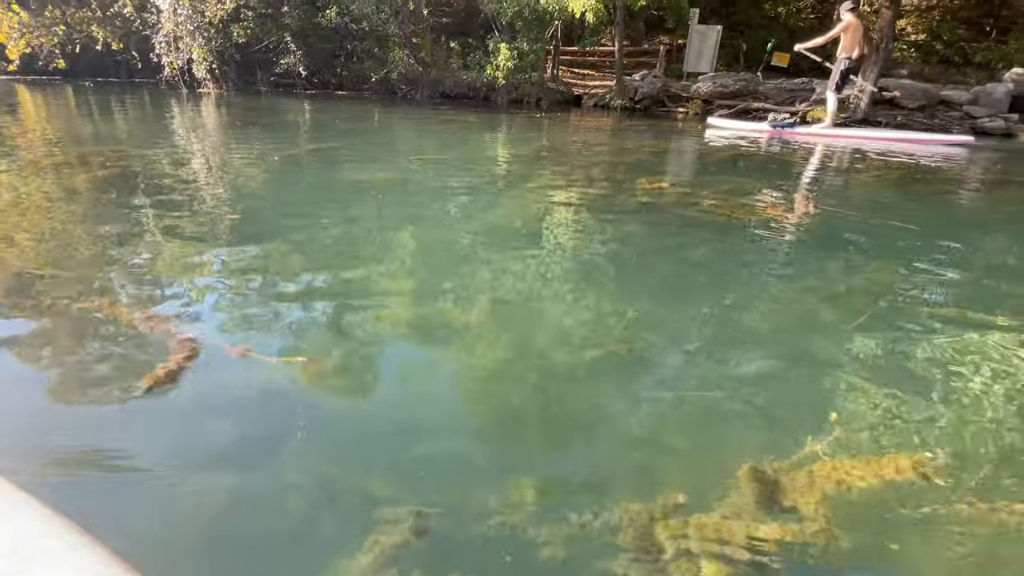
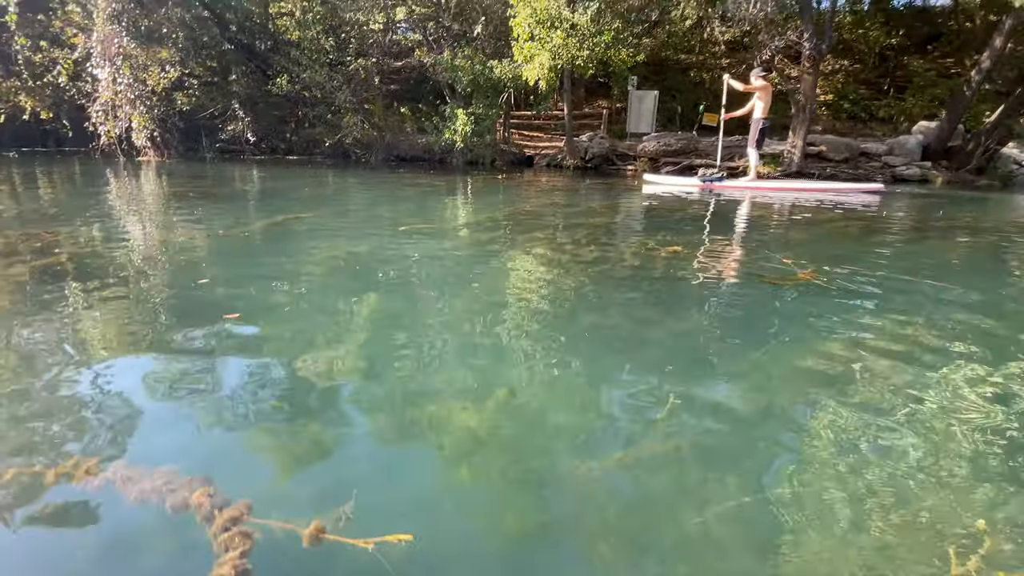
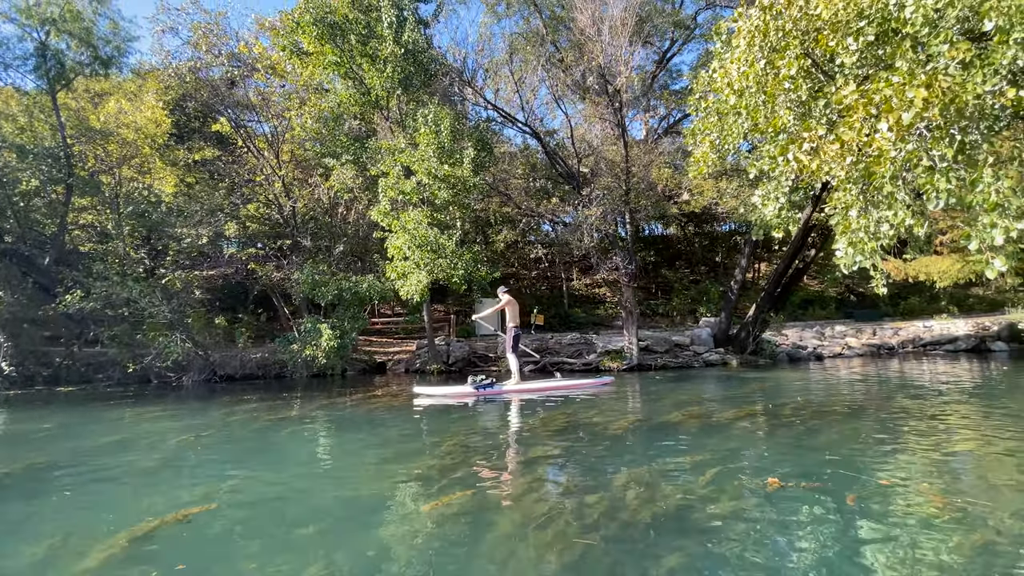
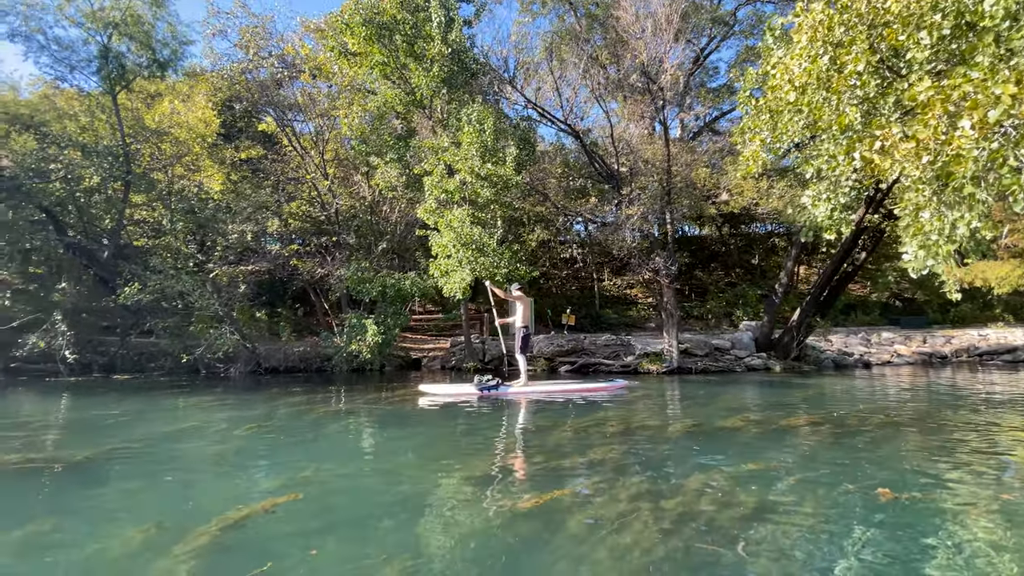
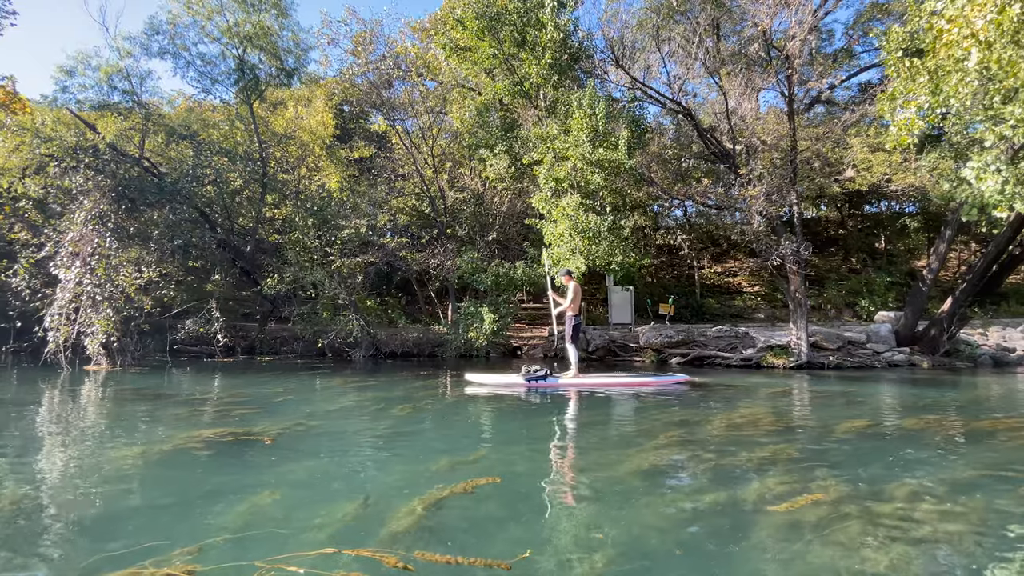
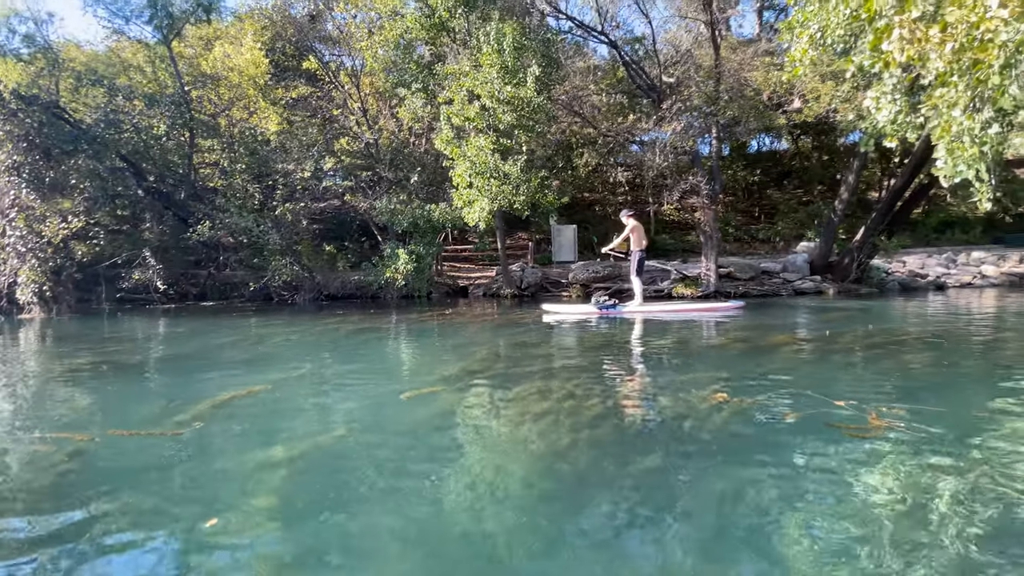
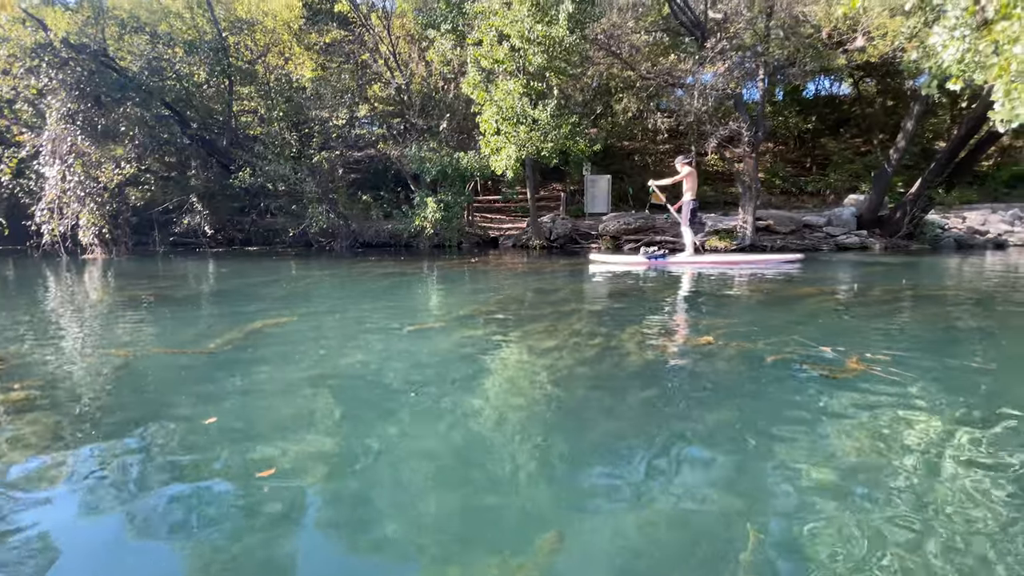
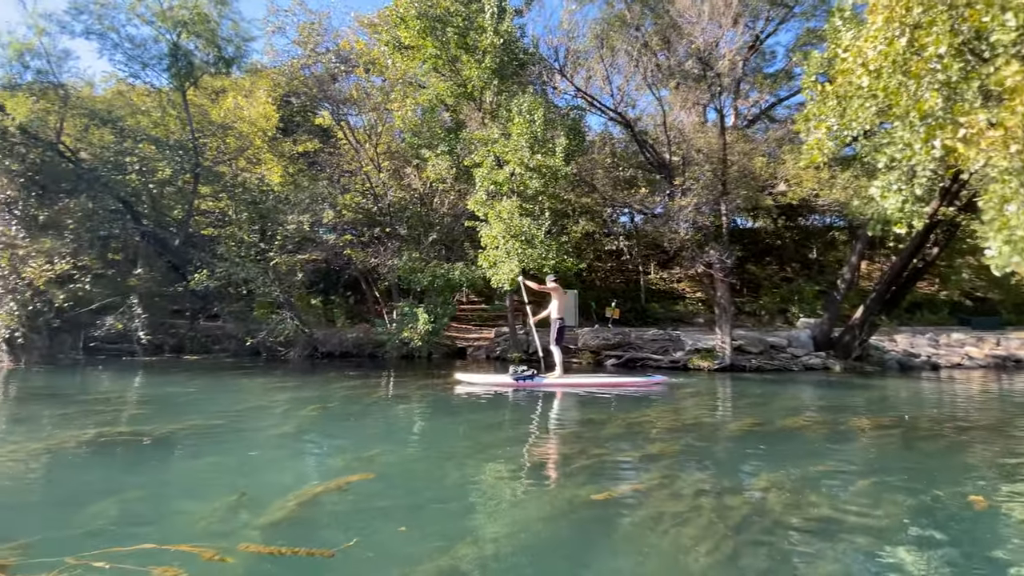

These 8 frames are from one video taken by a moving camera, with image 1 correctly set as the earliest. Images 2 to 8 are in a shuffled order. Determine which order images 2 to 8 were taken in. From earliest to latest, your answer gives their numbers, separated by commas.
2, 7, 6, 3, 4, 8, 5
